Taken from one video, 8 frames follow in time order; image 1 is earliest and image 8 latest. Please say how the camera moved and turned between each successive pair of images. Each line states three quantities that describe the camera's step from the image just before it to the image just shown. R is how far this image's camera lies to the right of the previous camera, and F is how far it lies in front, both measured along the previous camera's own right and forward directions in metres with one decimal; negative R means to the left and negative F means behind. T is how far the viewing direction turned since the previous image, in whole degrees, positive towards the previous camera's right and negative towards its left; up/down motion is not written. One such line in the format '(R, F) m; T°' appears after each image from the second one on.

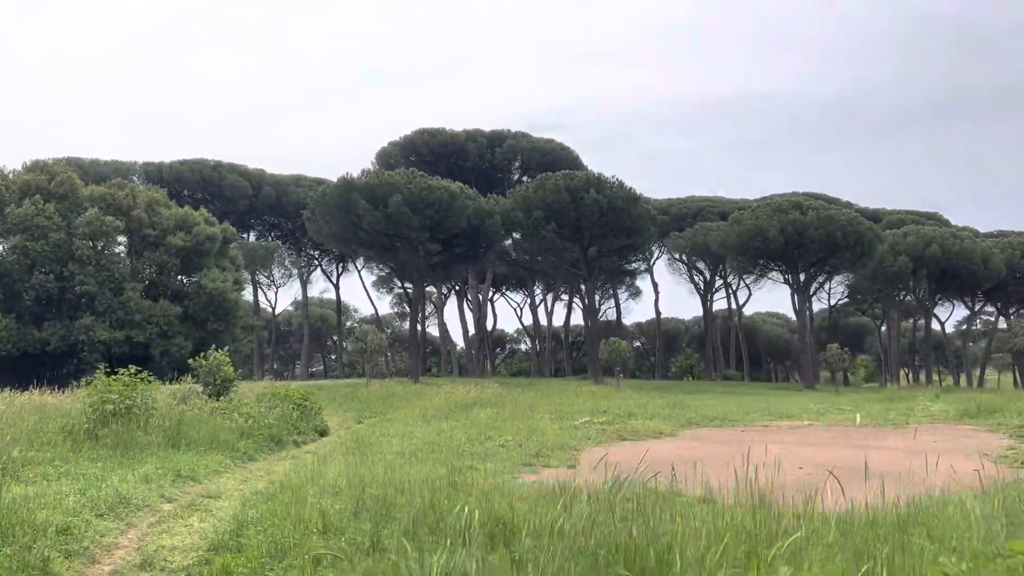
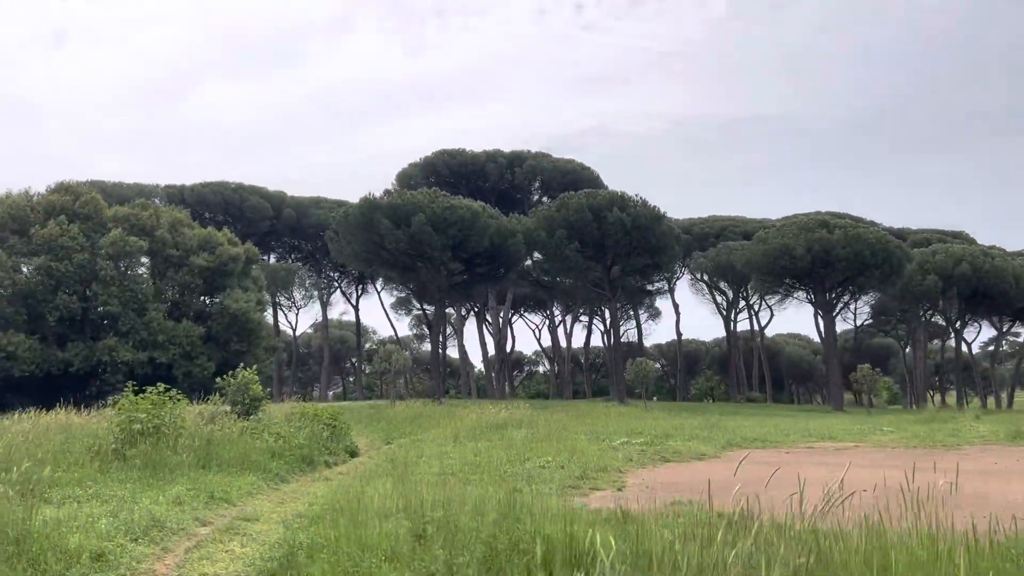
(-0.3, +0.4) m; -1°
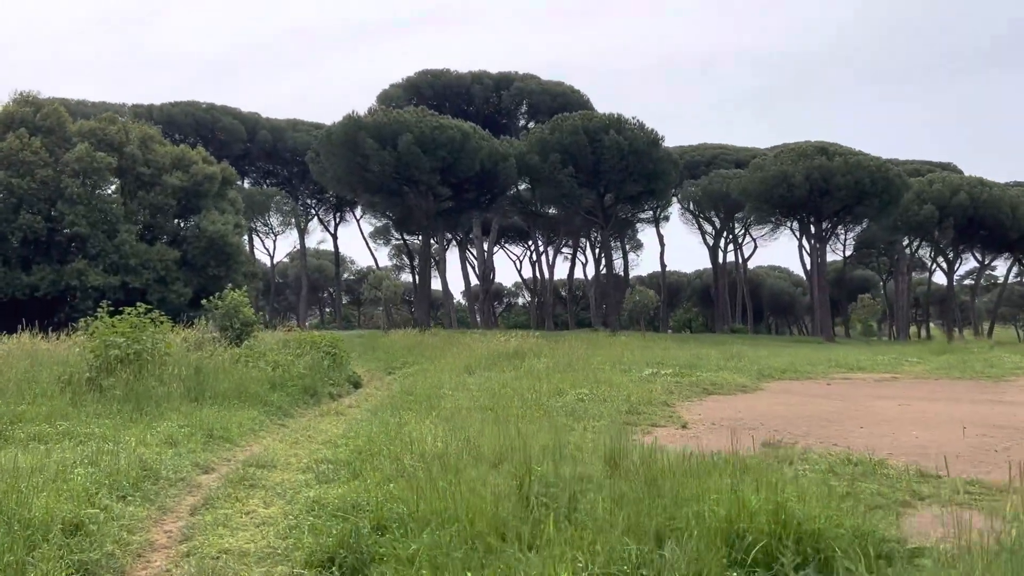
(-0.7, +1.4) m; +2°
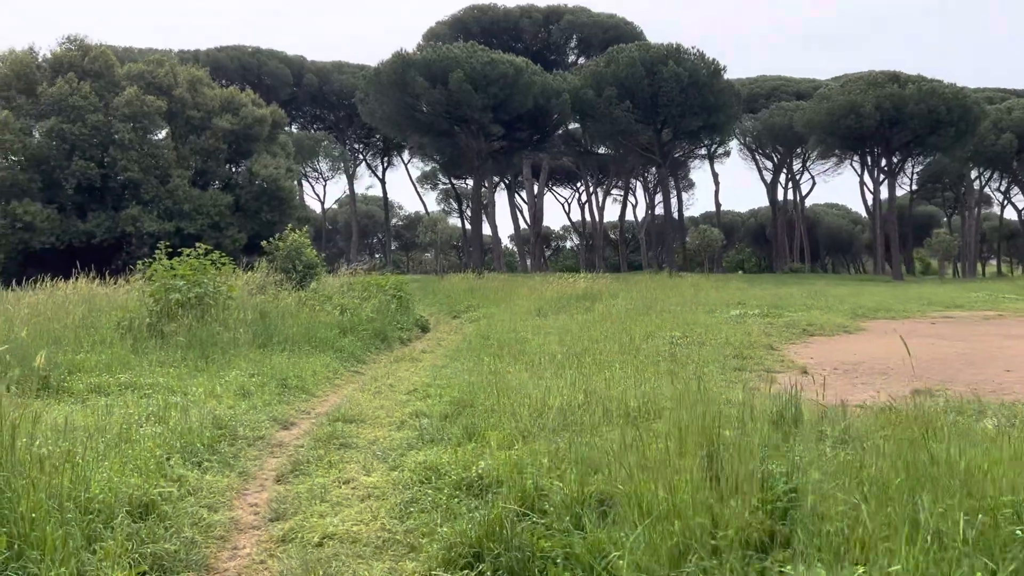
(-0.4, +0.8) m; -3°
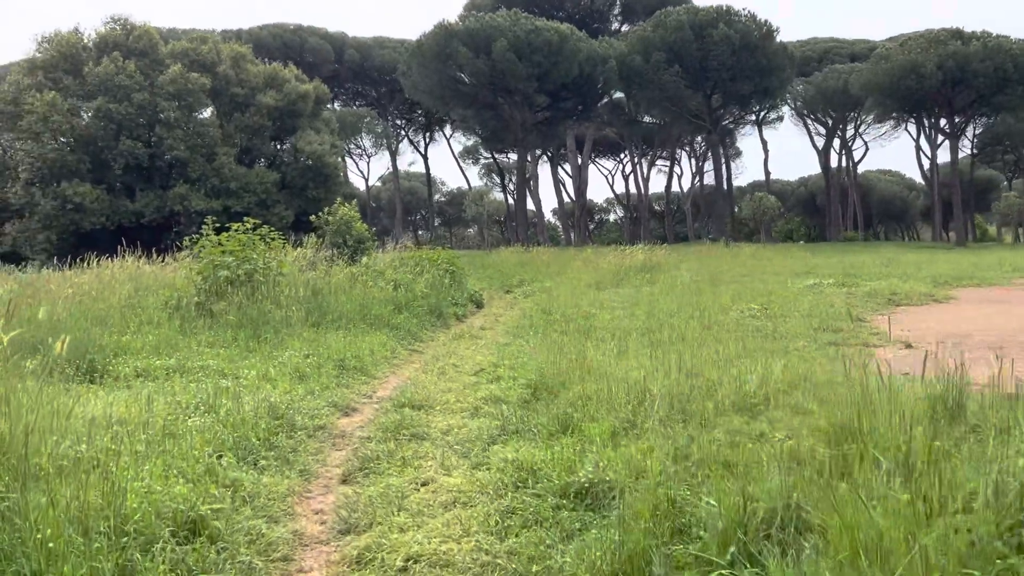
(-0.2, +0.5) m; -3°
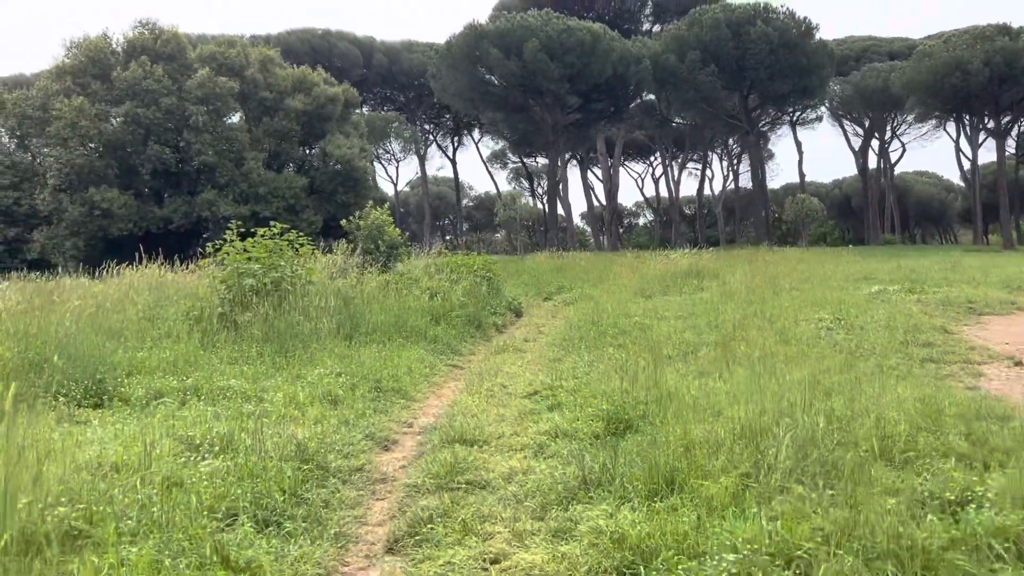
(-0.2, +0.6) m; -2°
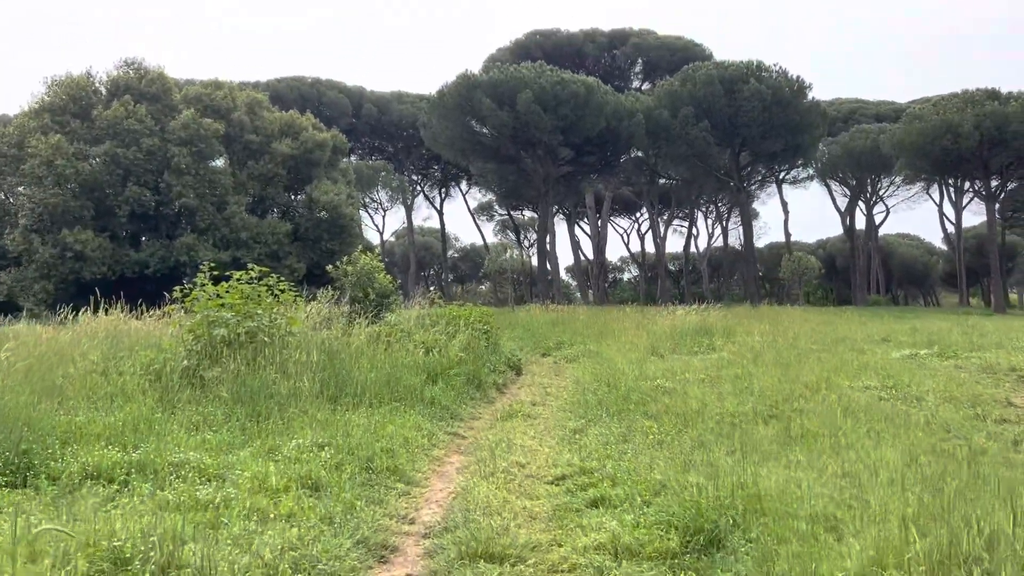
(-0.2, +0.9) m; +1°
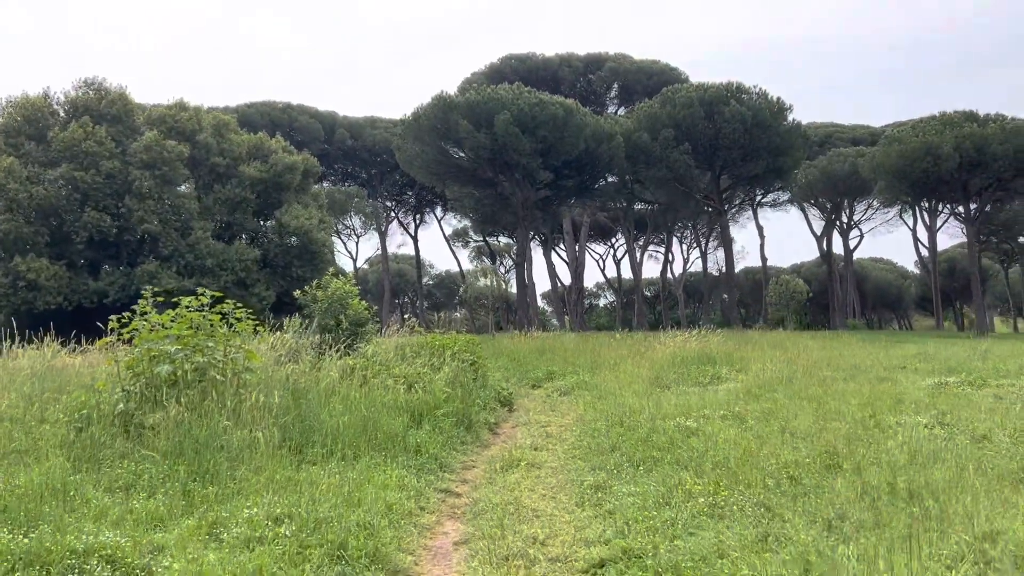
(-0.2, +0.9) m; +2°
